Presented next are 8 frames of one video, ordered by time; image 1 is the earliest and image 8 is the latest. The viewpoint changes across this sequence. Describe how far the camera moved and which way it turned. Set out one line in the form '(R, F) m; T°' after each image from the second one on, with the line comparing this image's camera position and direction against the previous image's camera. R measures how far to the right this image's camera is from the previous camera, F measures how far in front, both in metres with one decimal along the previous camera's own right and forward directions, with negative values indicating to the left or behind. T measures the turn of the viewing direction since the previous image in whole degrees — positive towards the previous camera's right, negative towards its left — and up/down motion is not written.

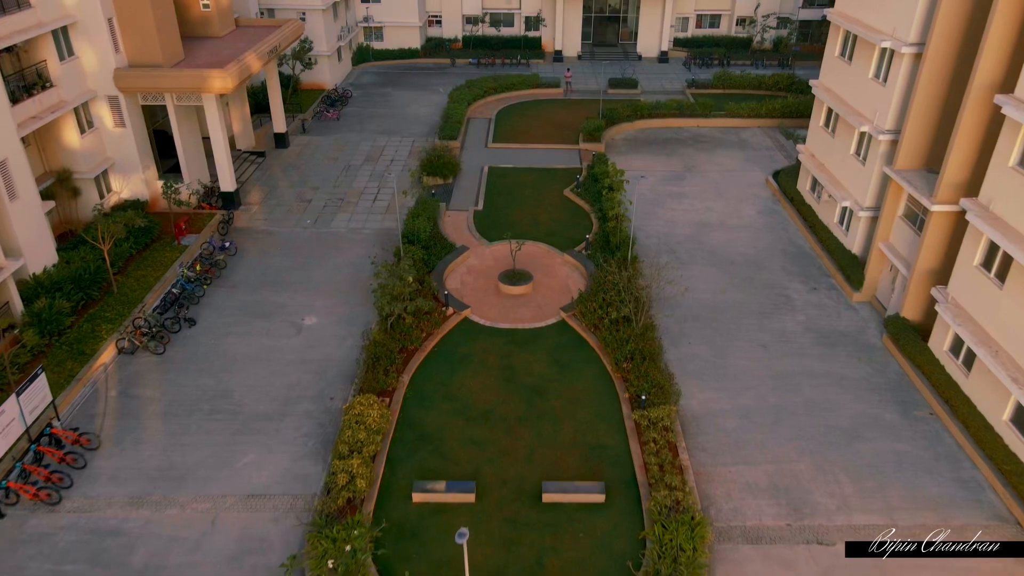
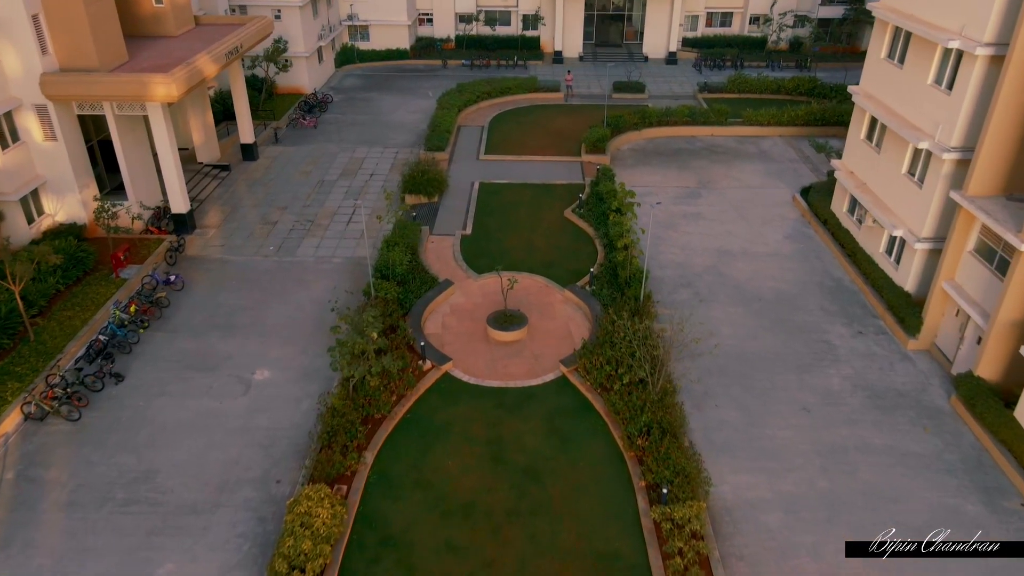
(+0.2, +3.2) m; 0°
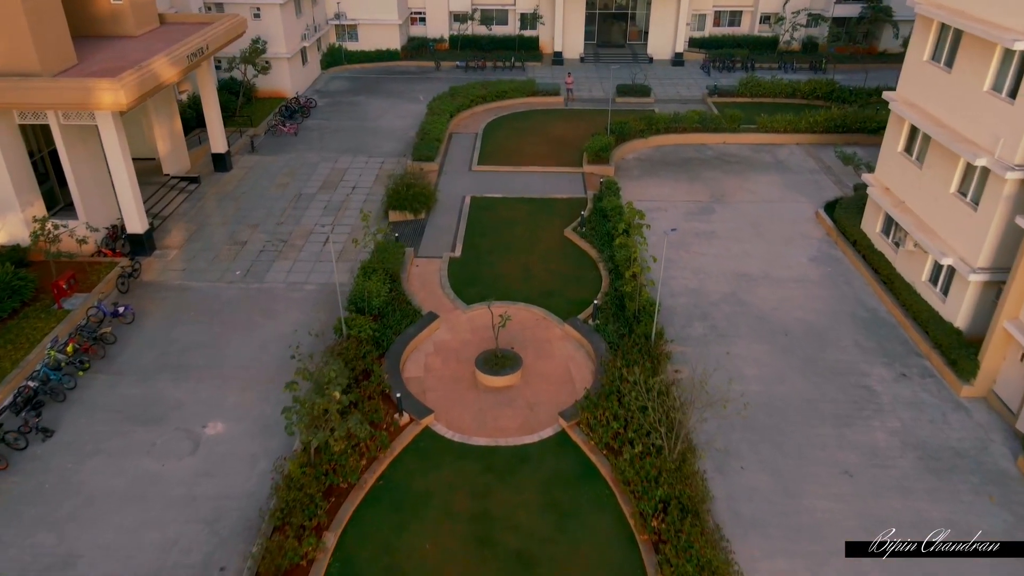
(+0.2, +2.3) m; 0°
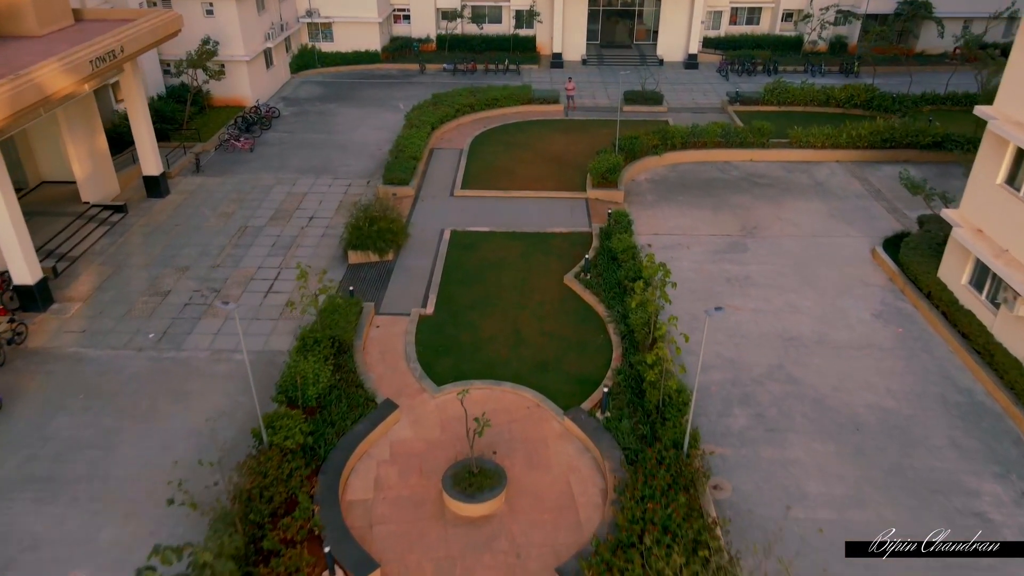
(+0.3, +4.1) m; 0°
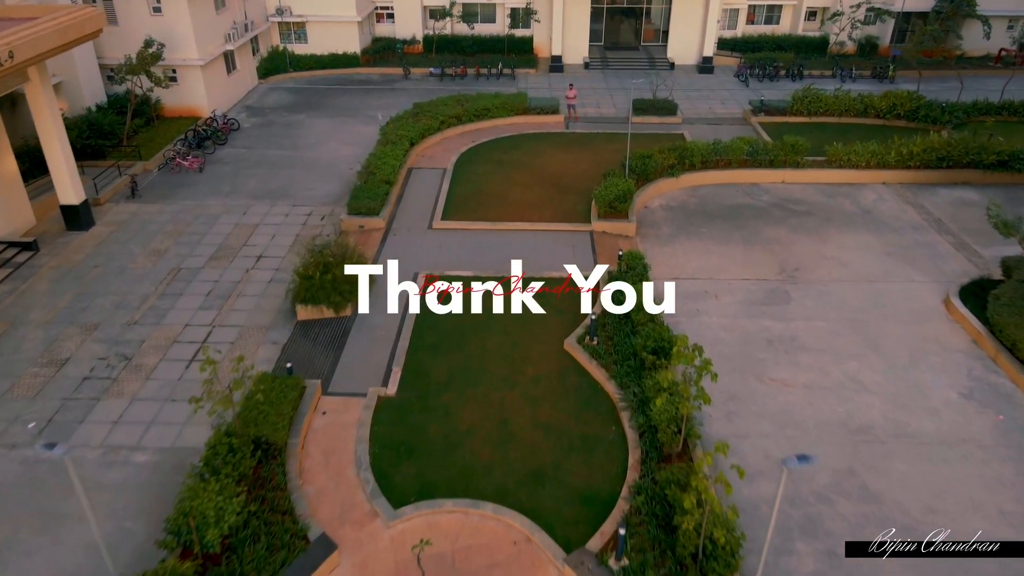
(+0.3, +3.5) m; 0°
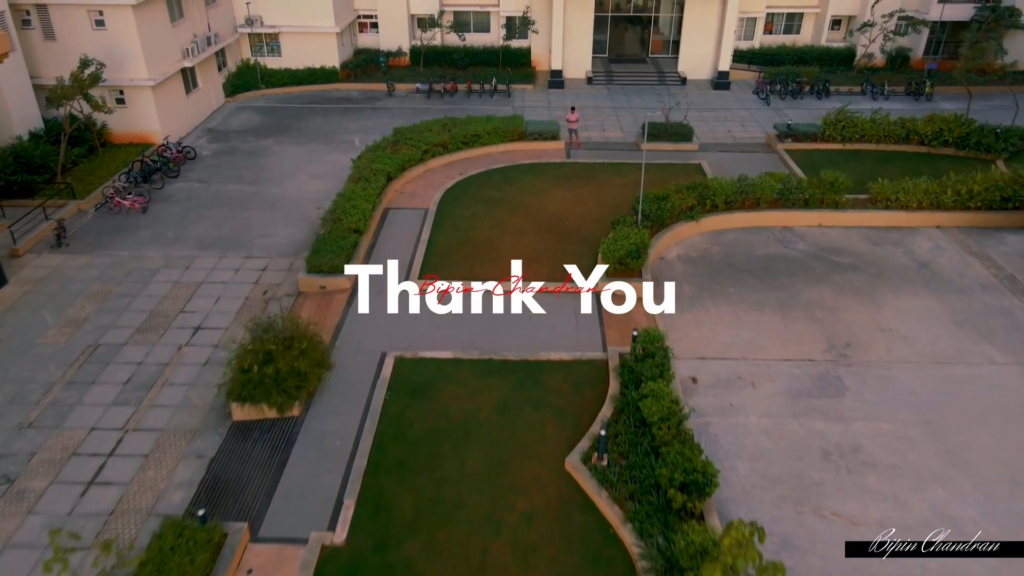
(+0.2, +2.9) m; 0°
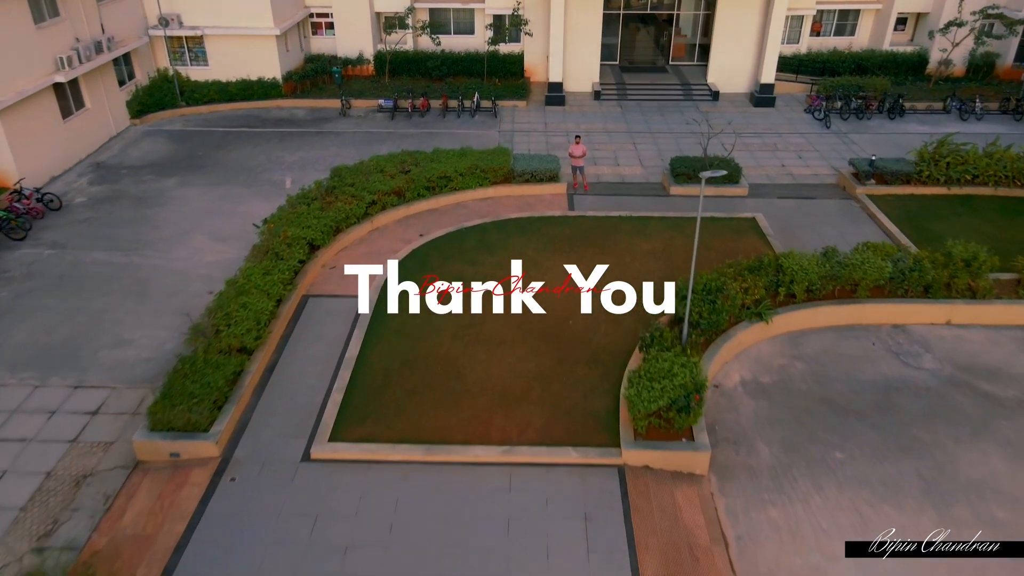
(+0.4, +5.8) m; 0°
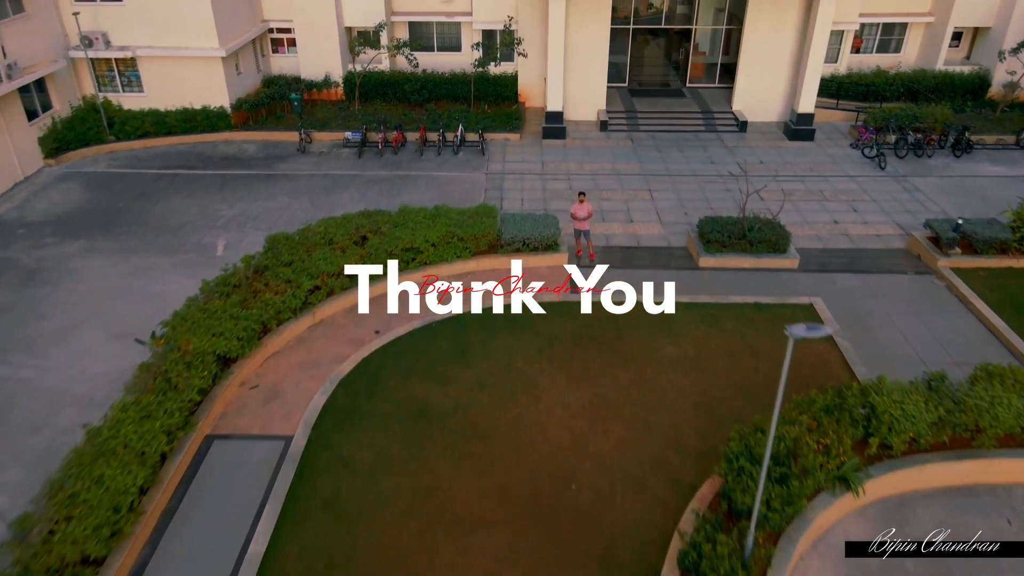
(+0.3, +3.4) m; 0°
